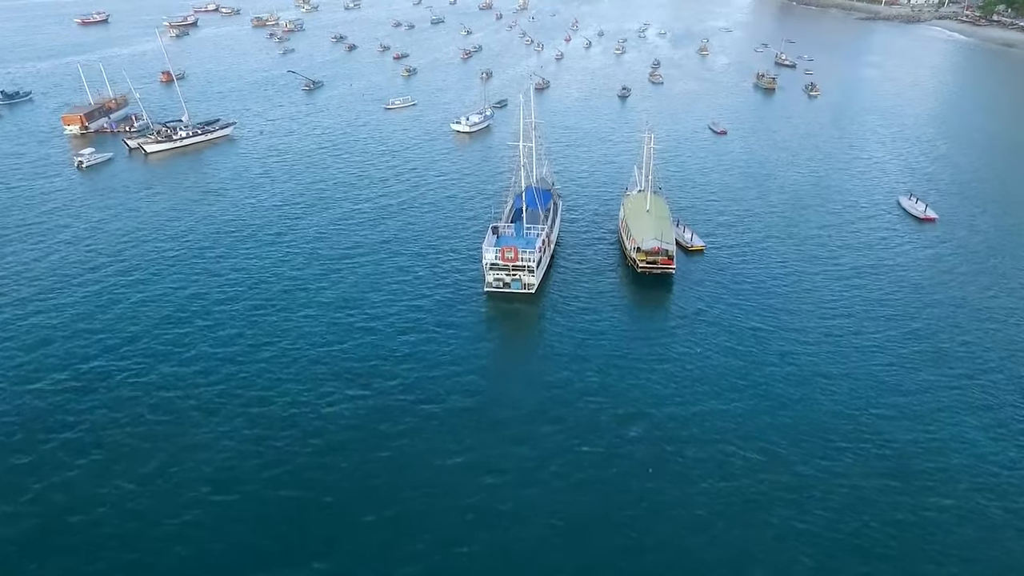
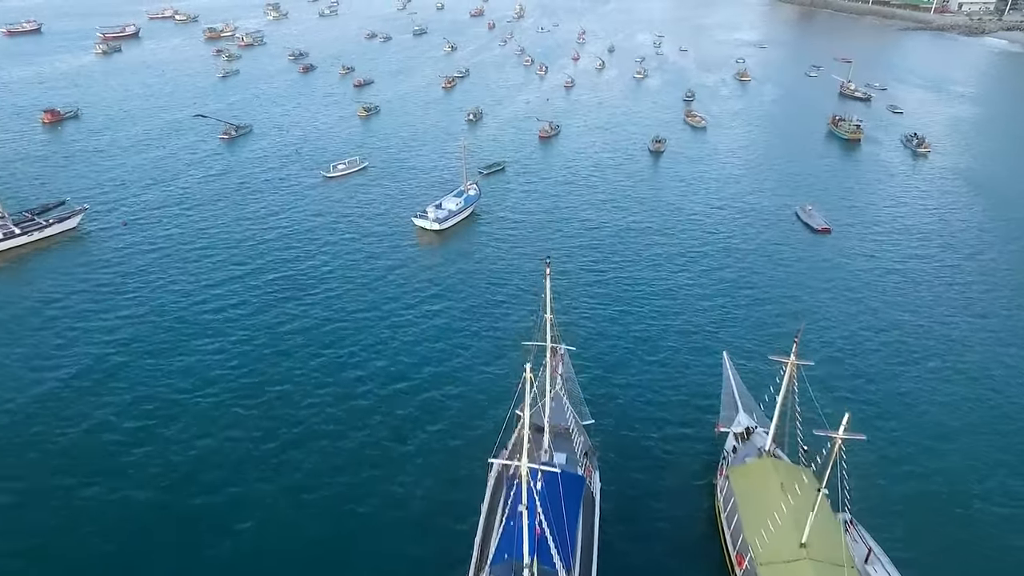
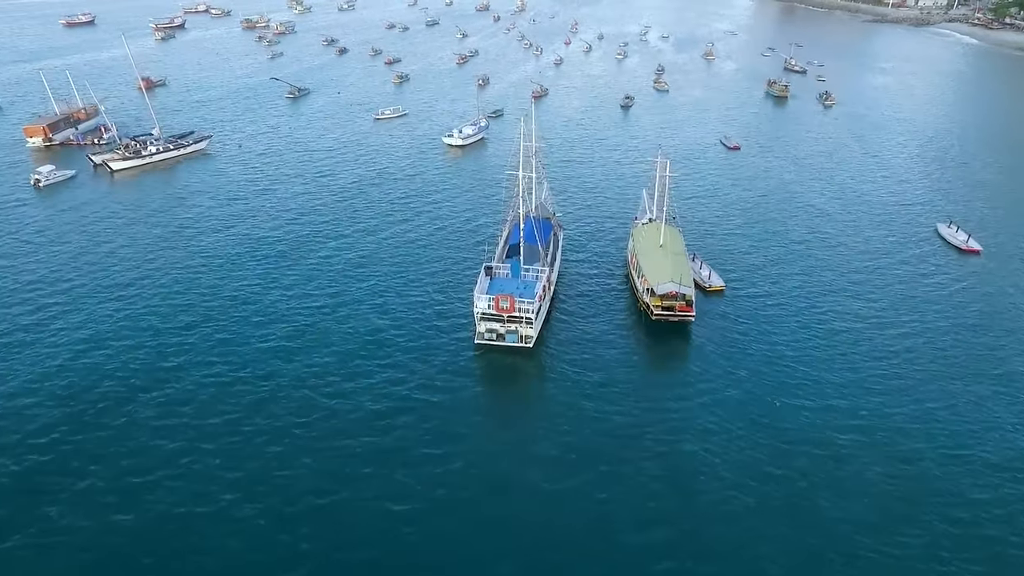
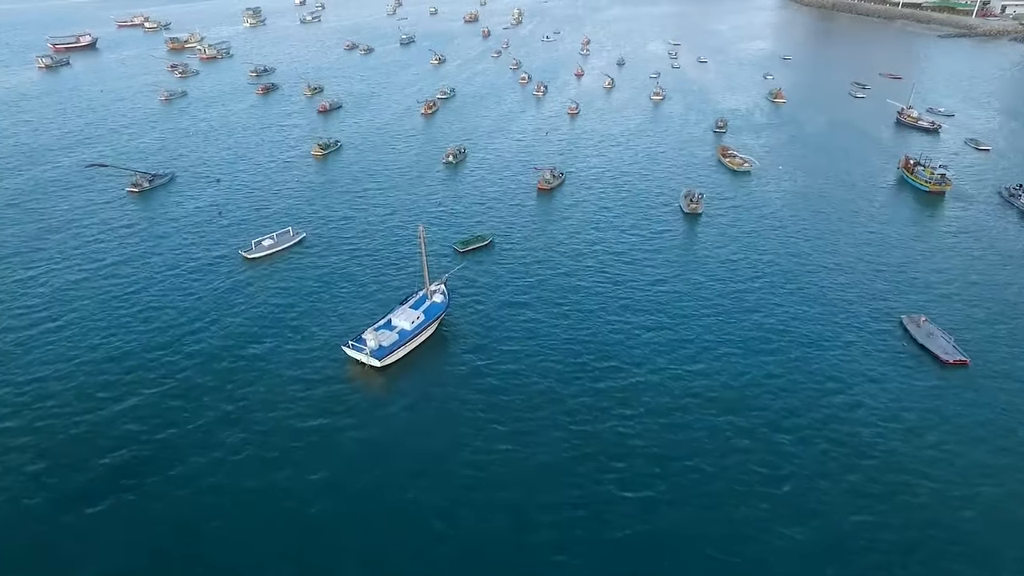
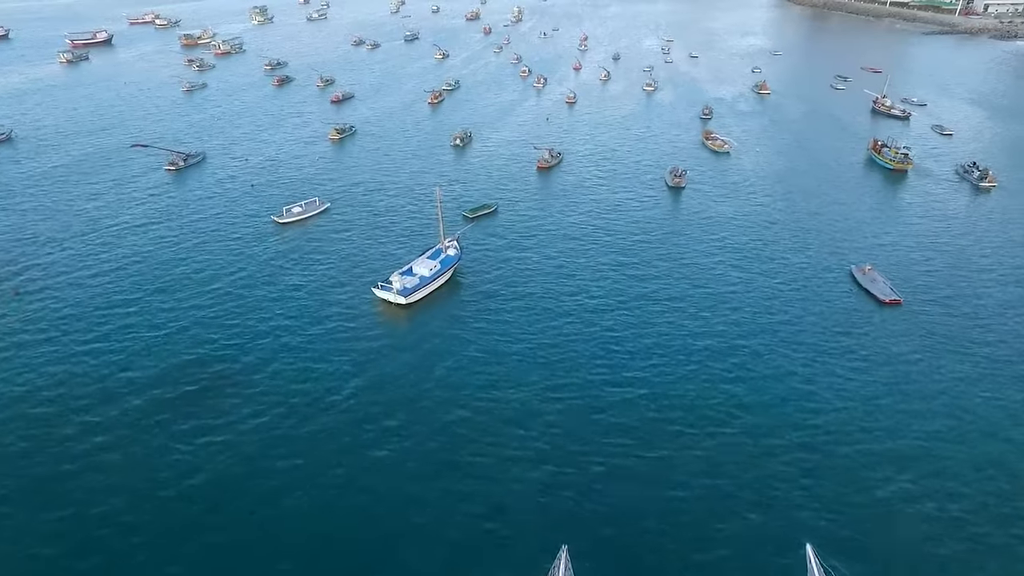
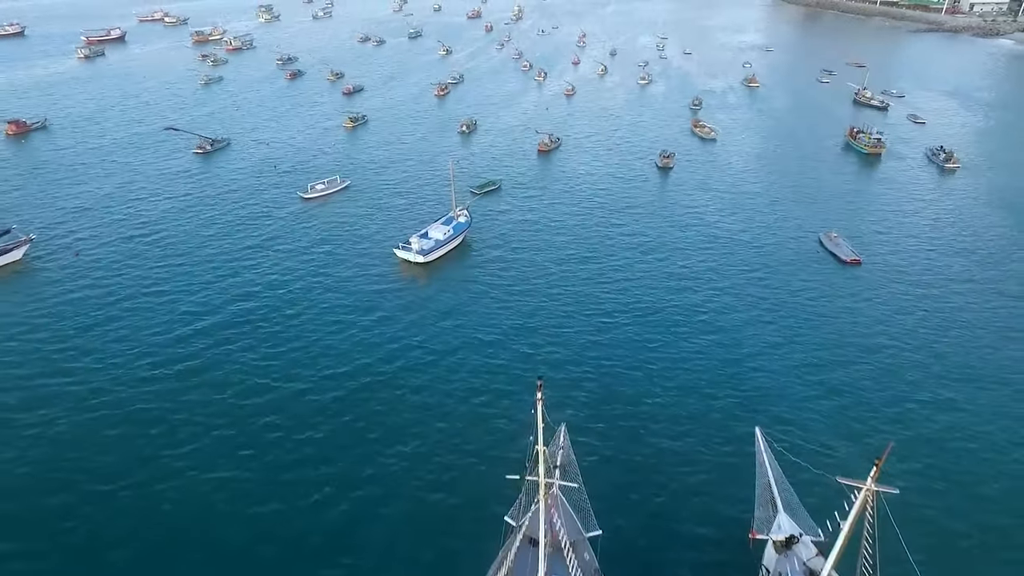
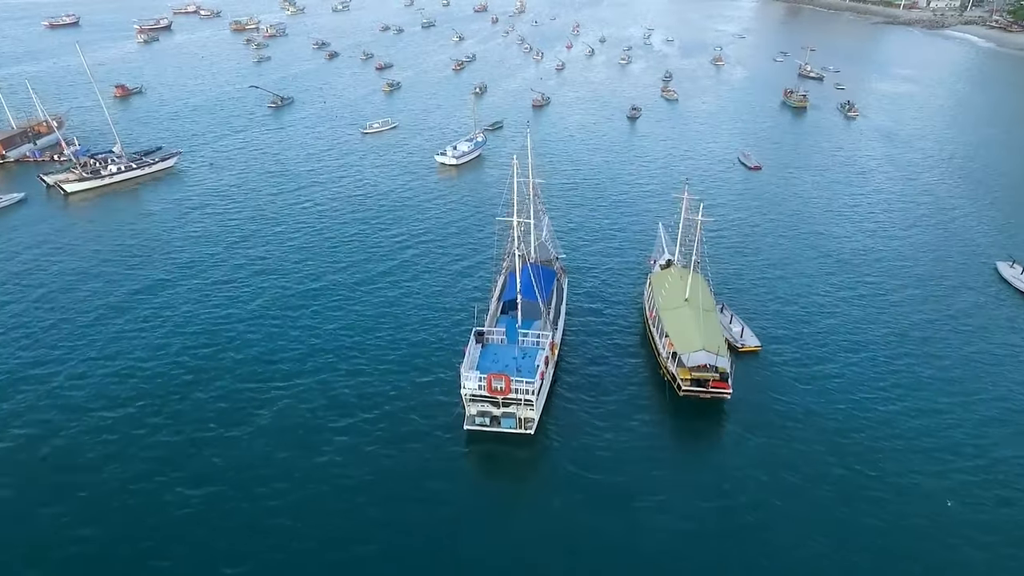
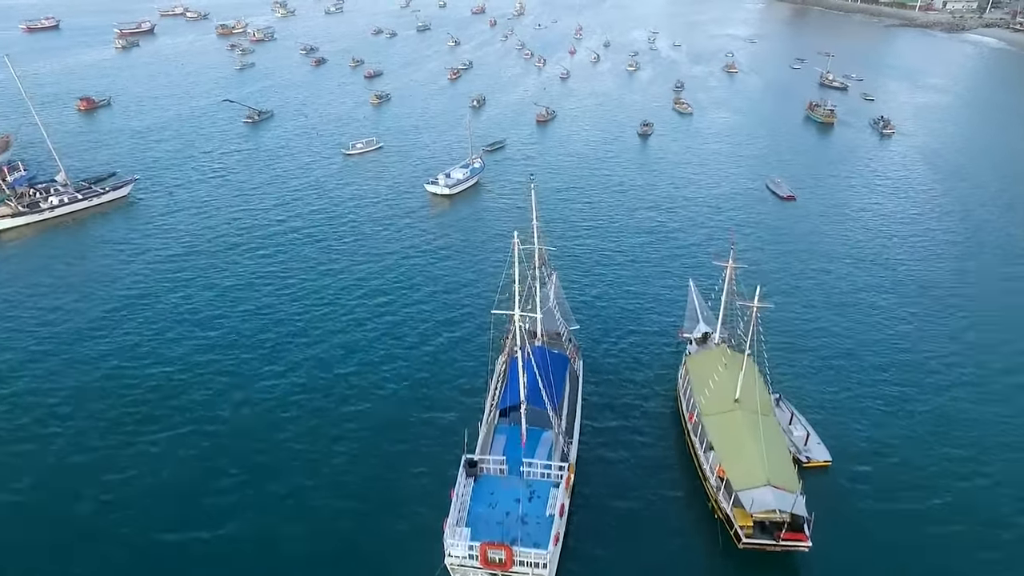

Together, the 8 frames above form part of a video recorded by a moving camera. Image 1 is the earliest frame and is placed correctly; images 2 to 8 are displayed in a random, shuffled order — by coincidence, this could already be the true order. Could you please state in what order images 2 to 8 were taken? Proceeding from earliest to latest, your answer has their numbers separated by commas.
3, 7, 8, 2, 6, 5, 4
